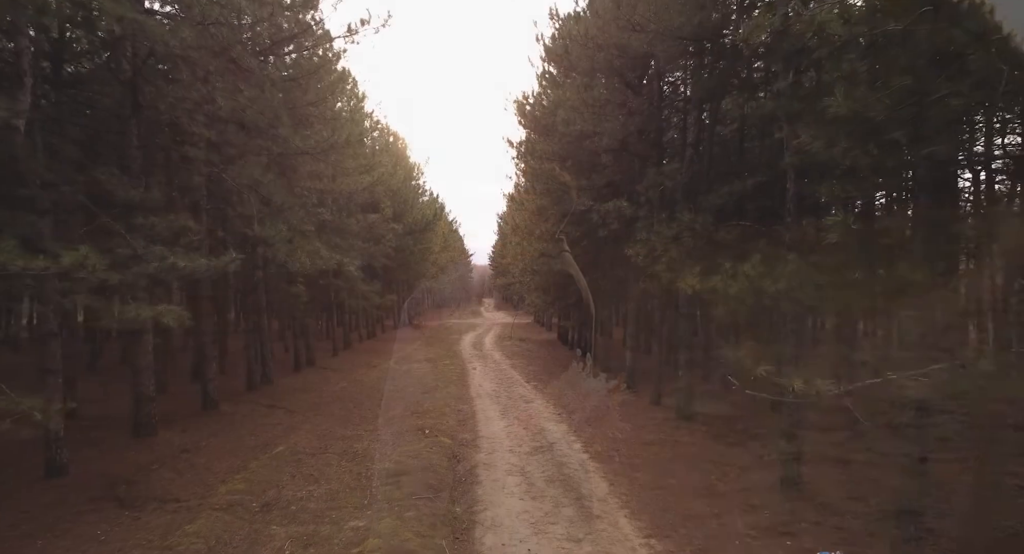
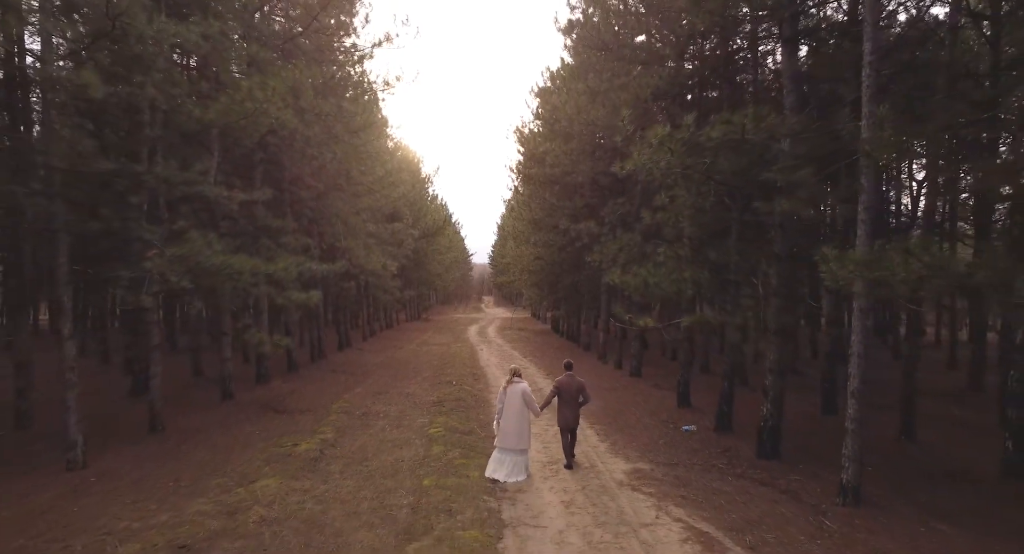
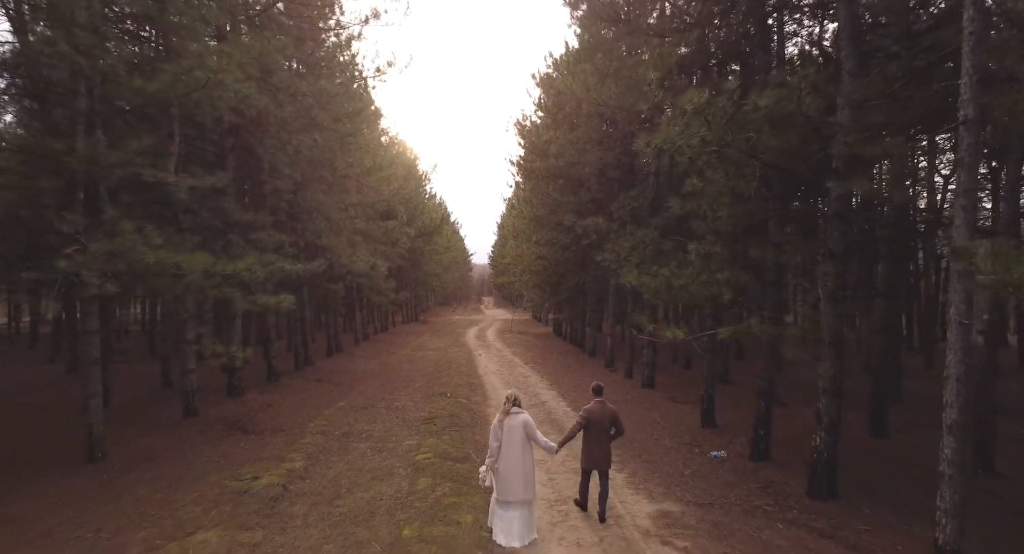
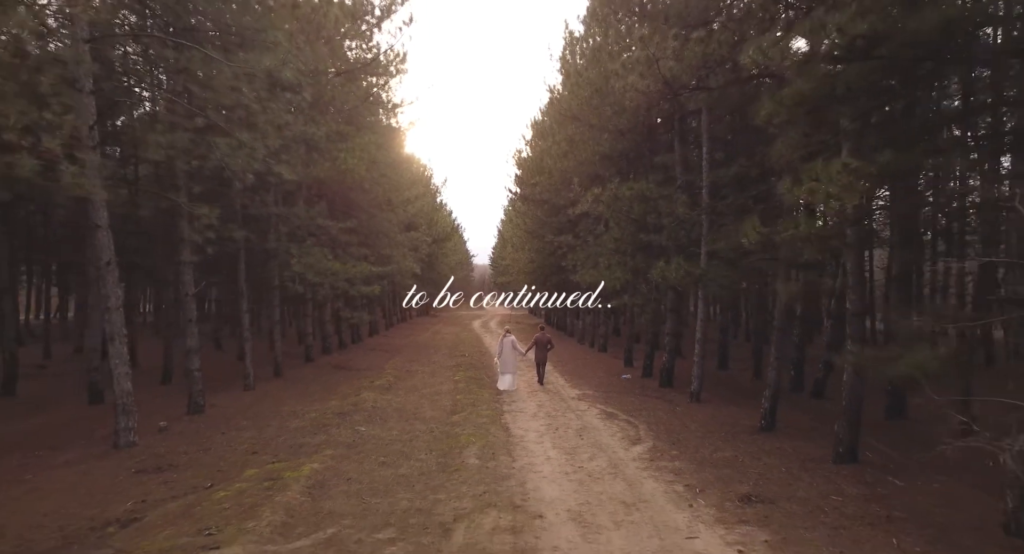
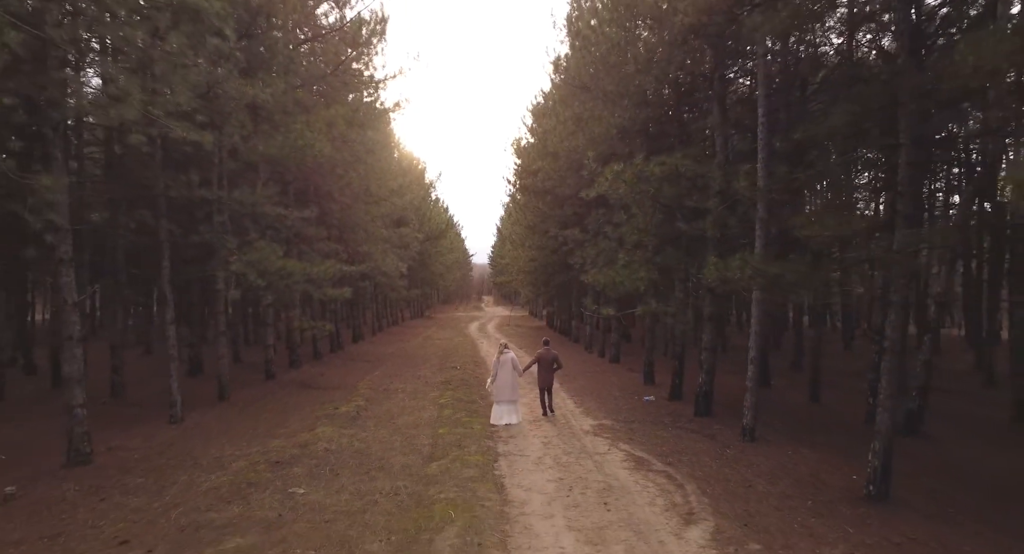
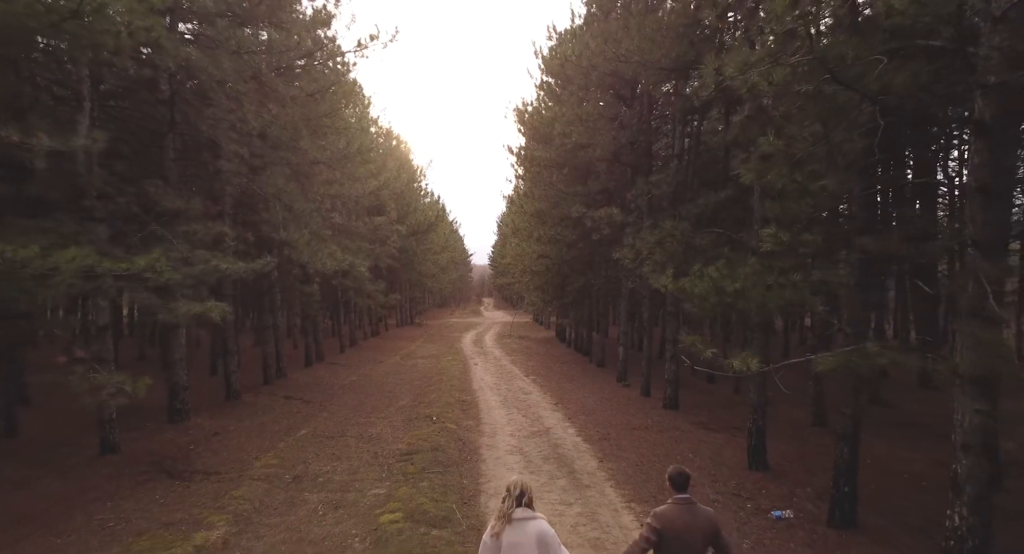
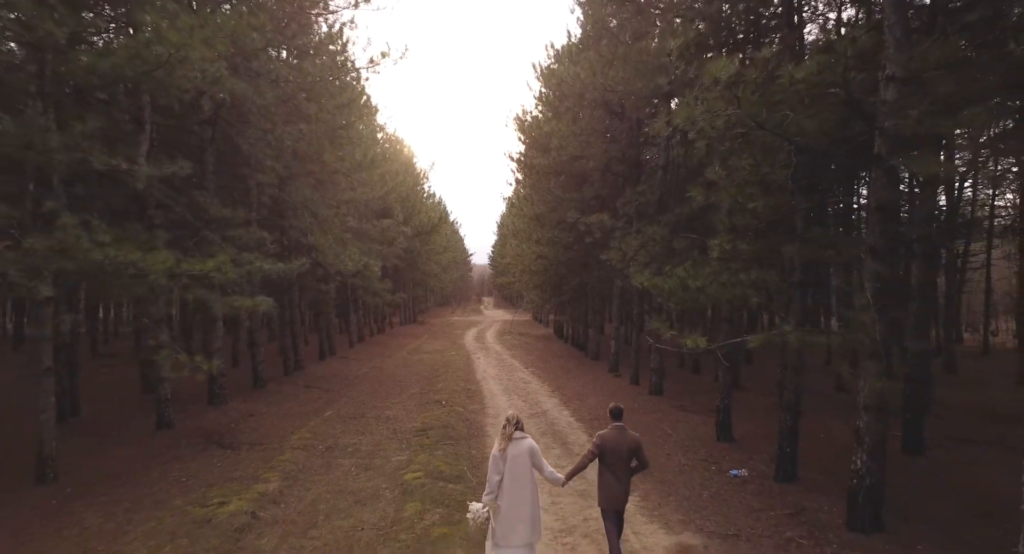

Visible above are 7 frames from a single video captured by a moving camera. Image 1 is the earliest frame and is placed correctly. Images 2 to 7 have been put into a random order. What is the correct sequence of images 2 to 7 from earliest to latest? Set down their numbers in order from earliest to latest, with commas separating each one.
6, 7, 3, 2, 5, 4
